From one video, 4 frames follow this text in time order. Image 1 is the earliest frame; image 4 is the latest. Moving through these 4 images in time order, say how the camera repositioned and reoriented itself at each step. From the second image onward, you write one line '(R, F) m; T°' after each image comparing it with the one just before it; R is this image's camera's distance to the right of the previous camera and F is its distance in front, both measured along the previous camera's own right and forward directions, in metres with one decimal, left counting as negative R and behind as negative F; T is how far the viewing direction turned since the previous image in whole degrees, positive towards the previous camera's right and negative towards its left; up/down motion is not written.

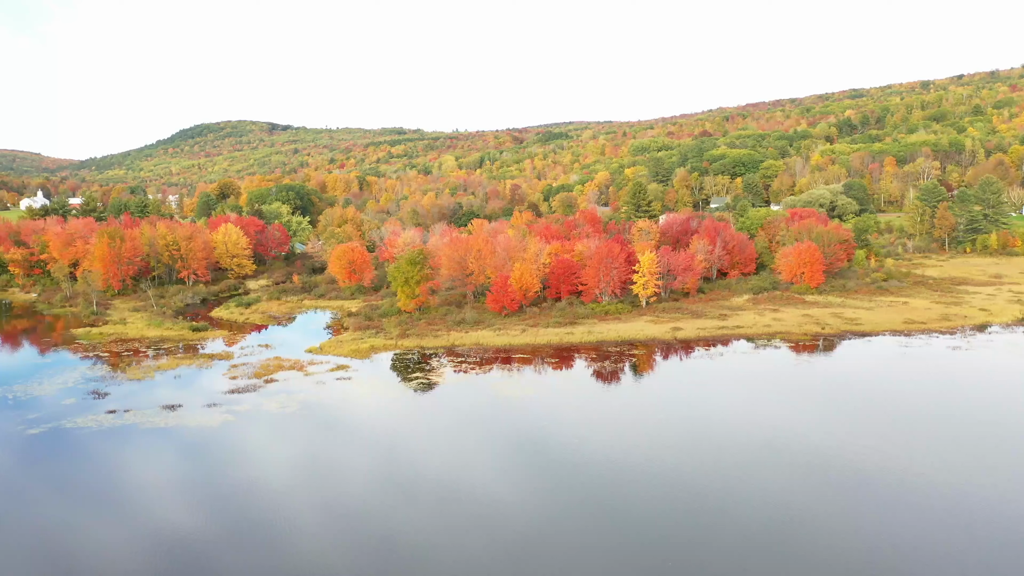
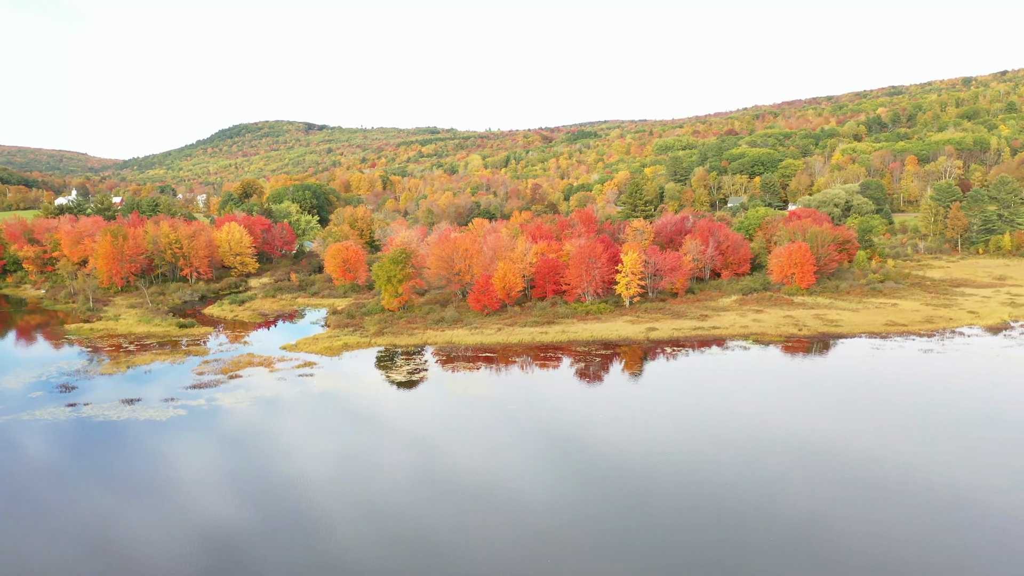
(+3.6, -0.2) m; -2°
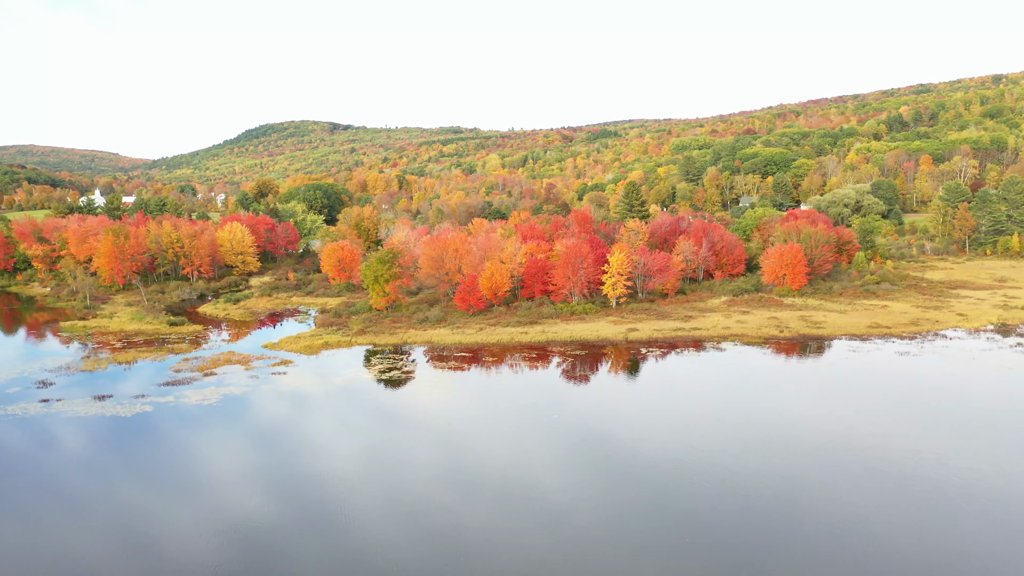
(+2.6, -0.2) m; -1°
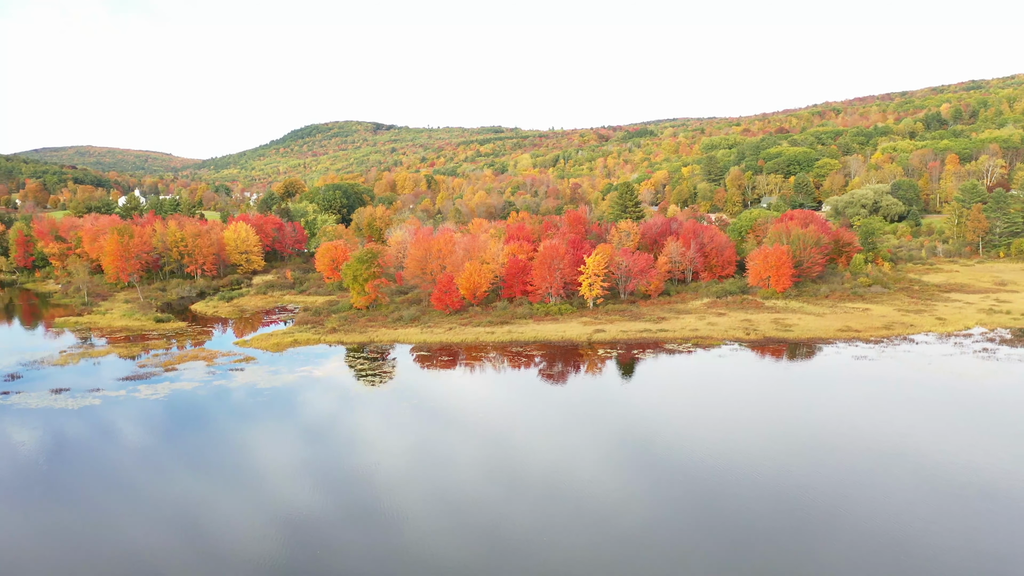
(+4.5, -0.4) m; -2°
